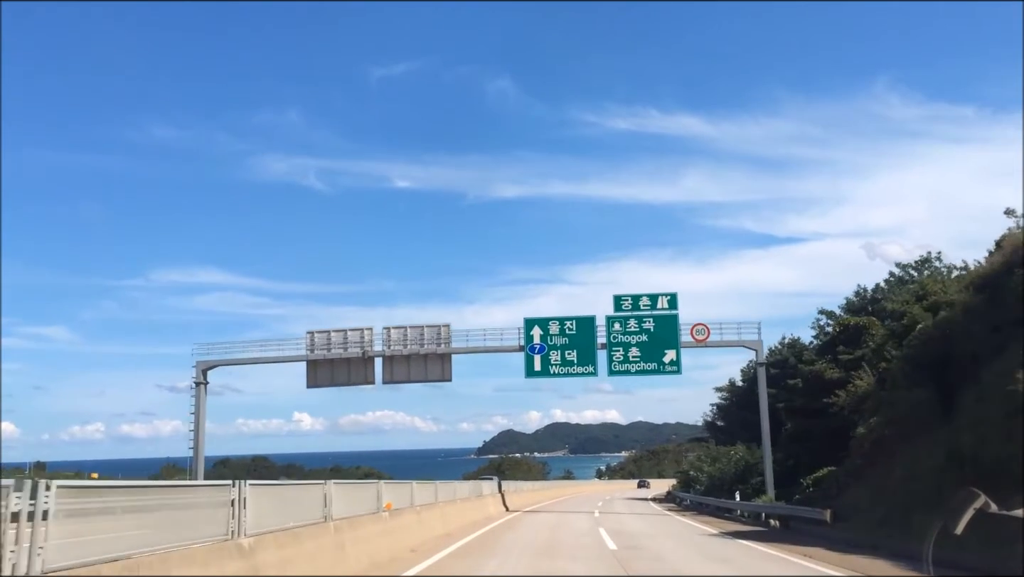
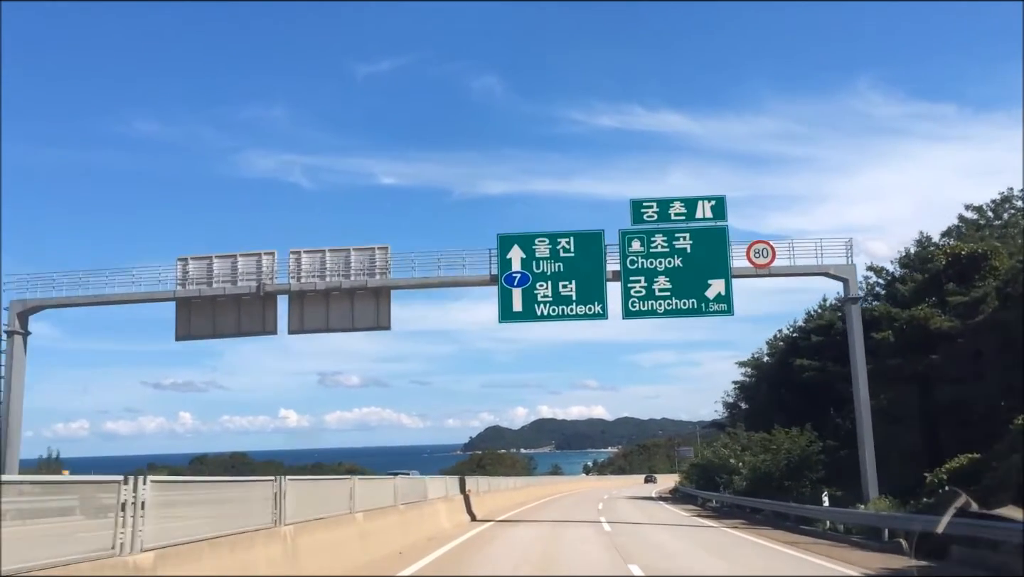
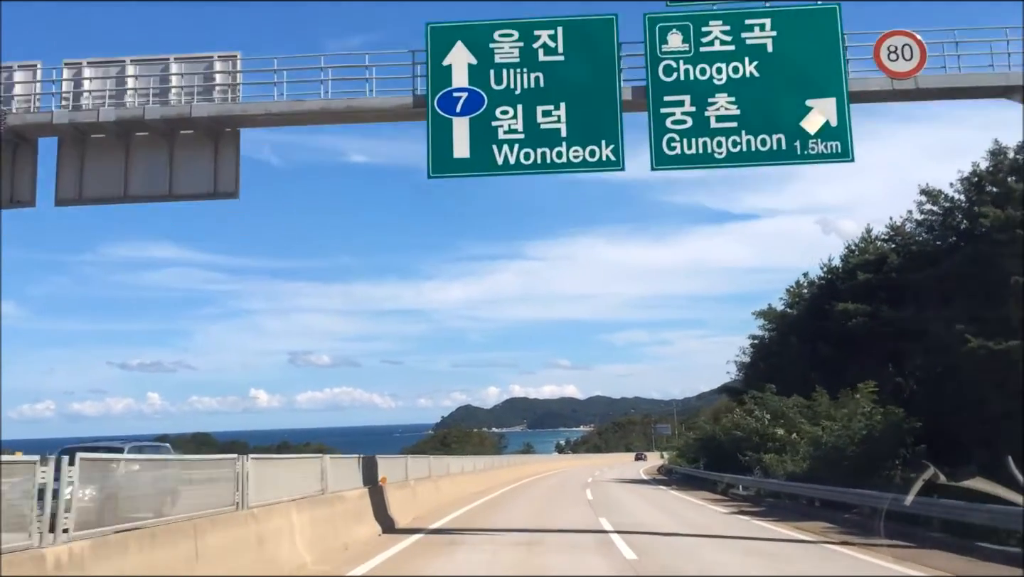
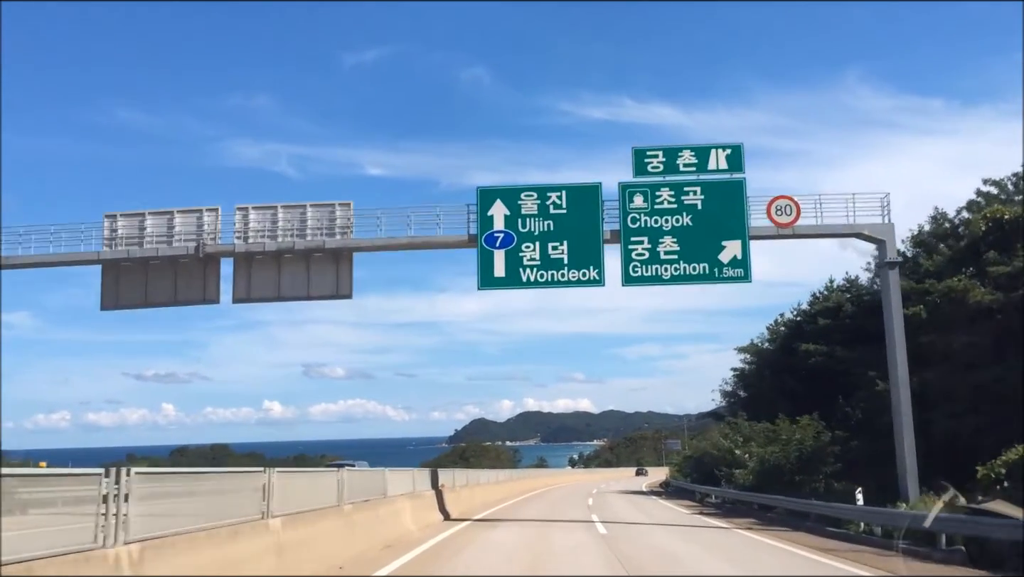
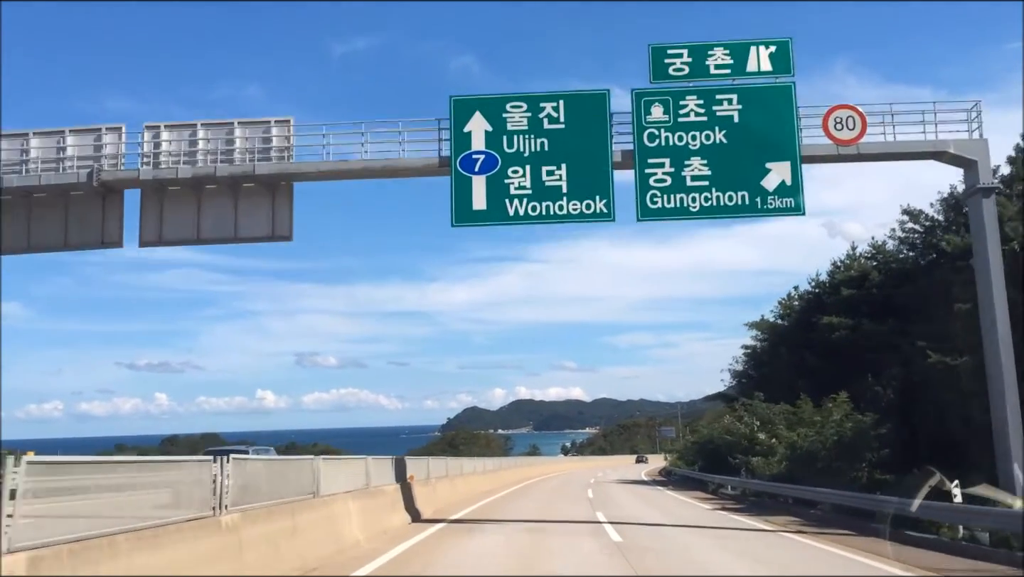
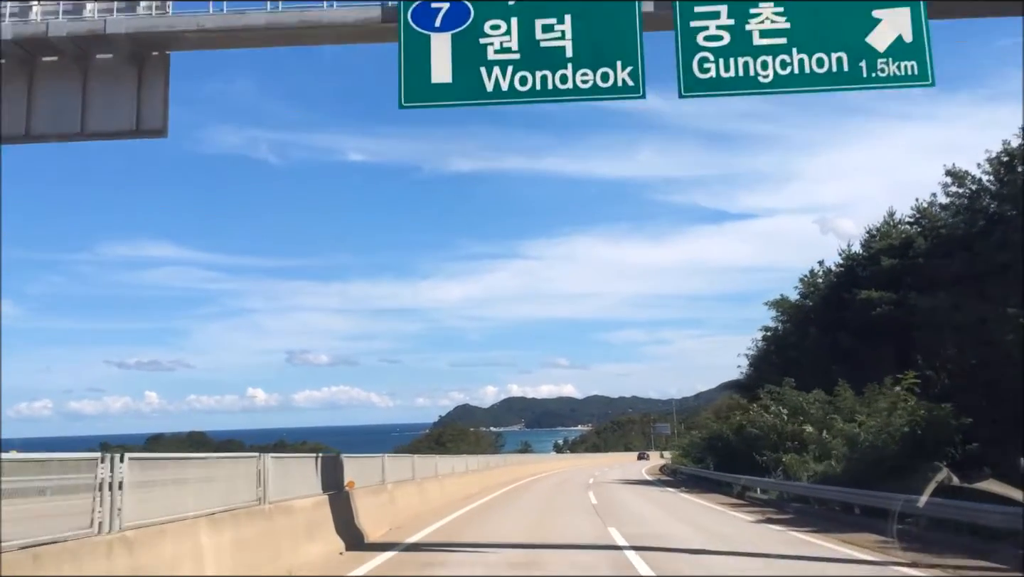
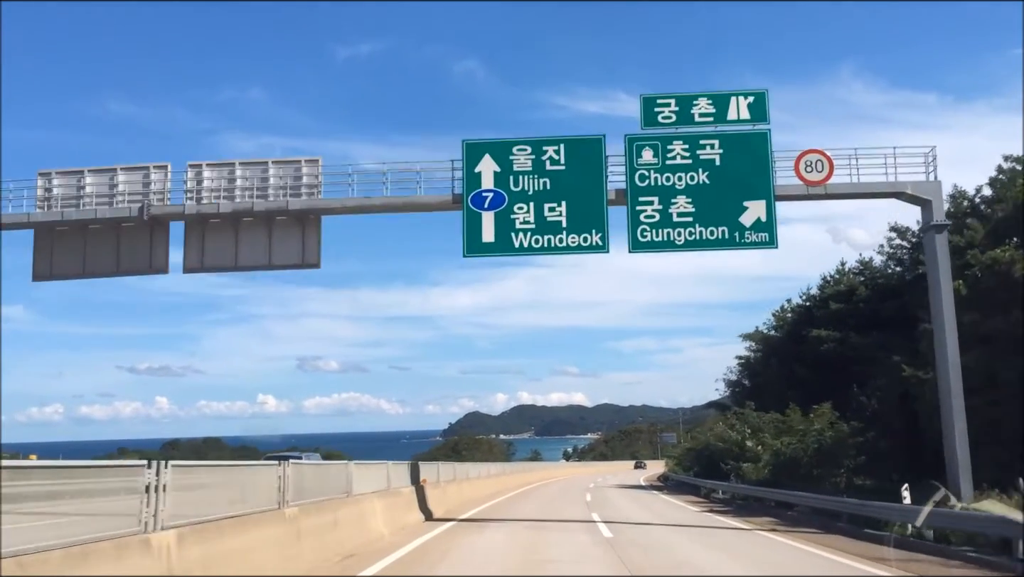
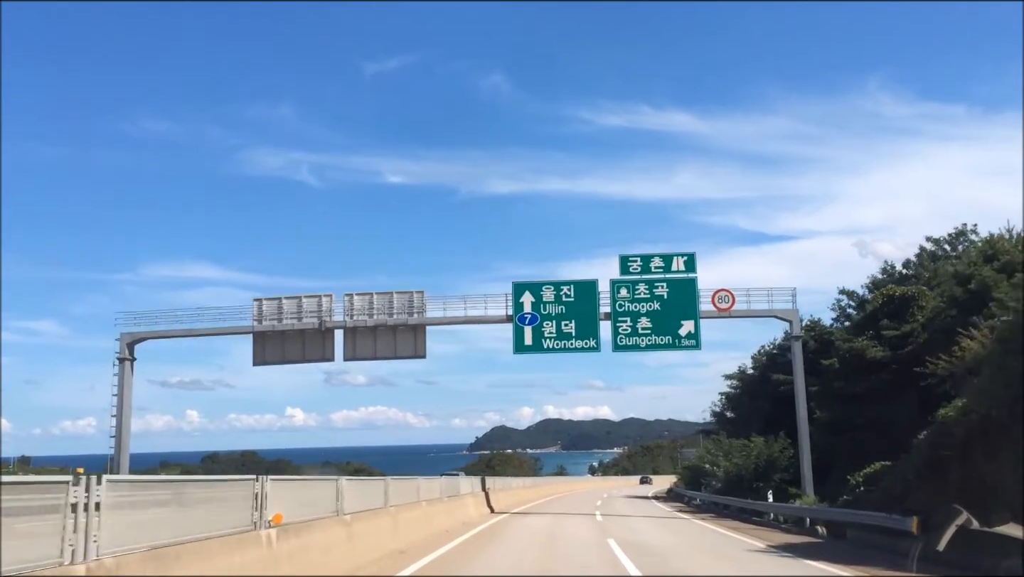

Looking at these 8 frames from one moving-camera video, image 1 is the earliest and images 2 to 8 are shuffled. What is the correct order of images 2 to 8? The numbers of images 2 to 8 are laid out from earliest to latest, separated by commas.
8, 2, 4, 7, 5, 3, 6
